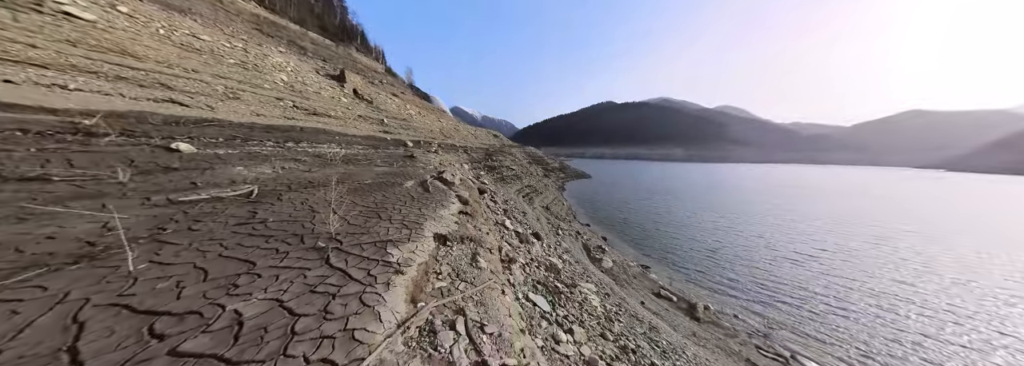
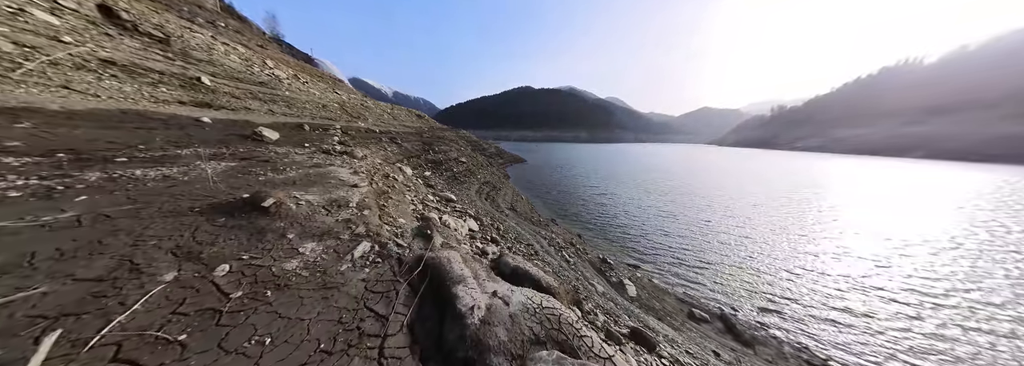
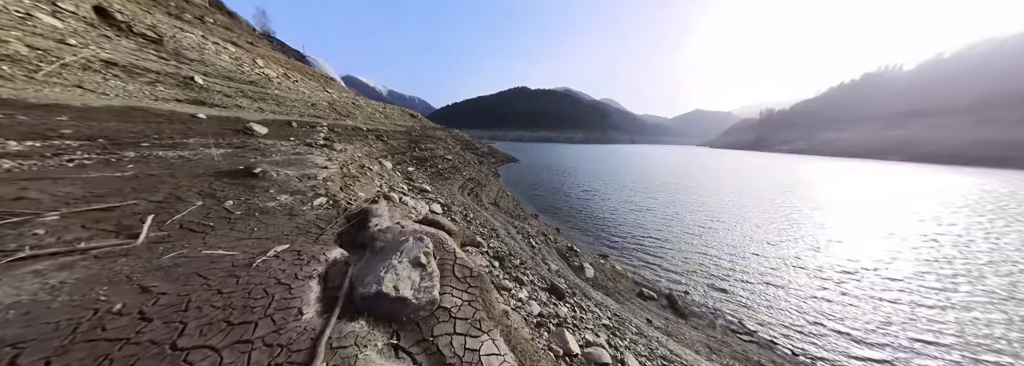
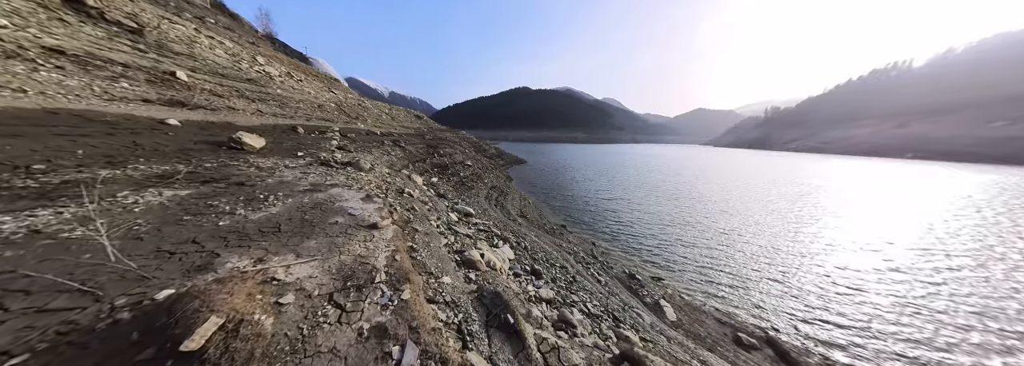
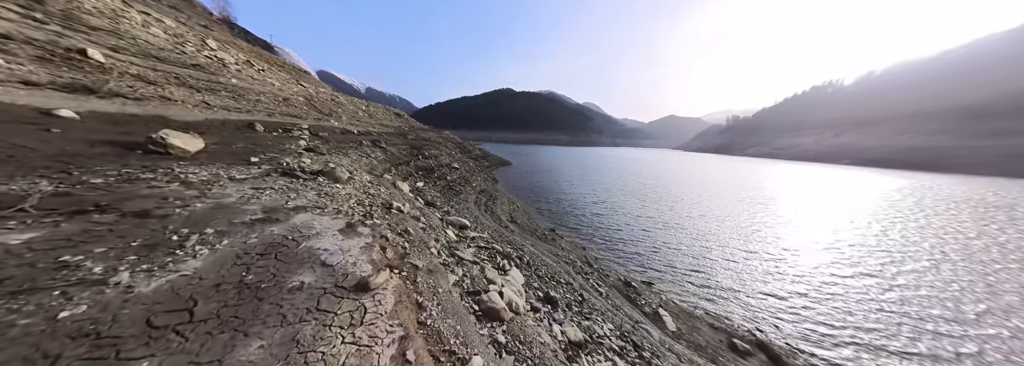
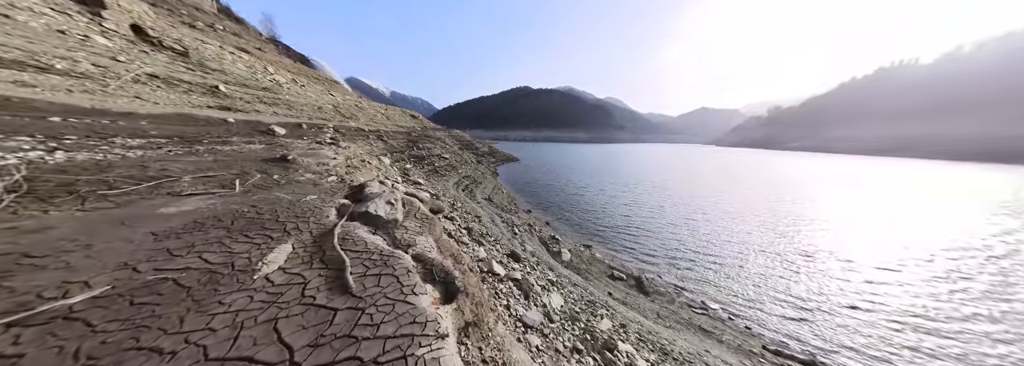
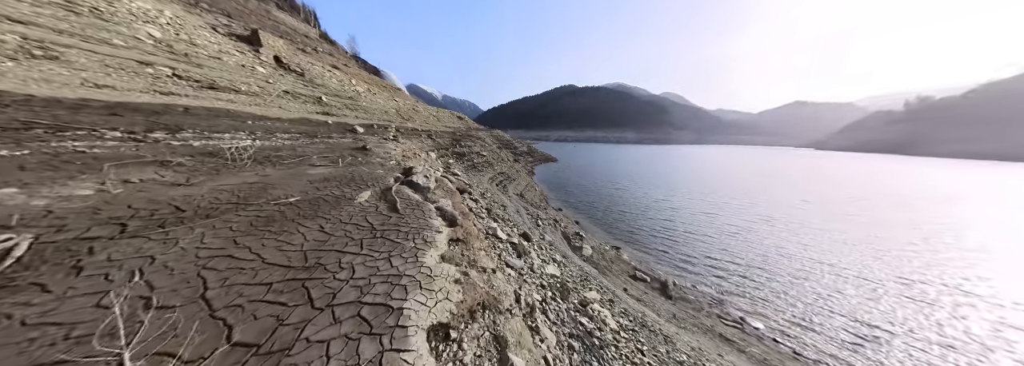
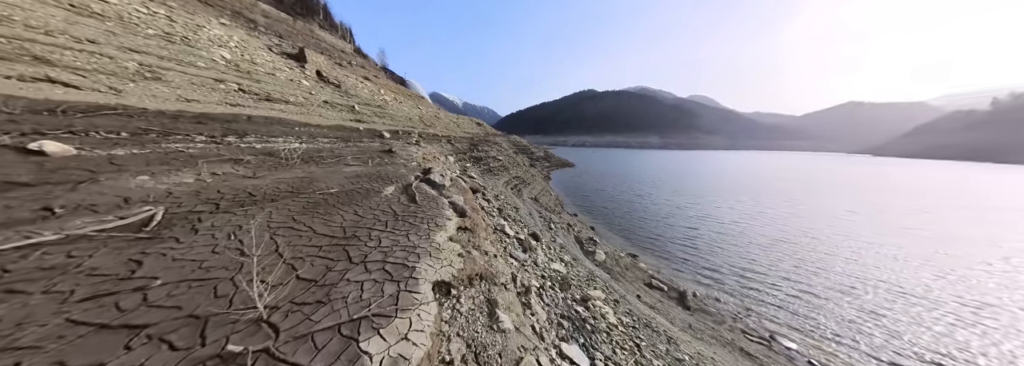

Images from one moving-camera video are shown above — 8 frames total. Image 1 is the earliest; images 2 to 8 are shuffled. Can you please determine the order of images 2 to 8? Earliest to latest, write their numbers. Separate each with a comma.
8, 7, 6, 3, 2, 4, 5
